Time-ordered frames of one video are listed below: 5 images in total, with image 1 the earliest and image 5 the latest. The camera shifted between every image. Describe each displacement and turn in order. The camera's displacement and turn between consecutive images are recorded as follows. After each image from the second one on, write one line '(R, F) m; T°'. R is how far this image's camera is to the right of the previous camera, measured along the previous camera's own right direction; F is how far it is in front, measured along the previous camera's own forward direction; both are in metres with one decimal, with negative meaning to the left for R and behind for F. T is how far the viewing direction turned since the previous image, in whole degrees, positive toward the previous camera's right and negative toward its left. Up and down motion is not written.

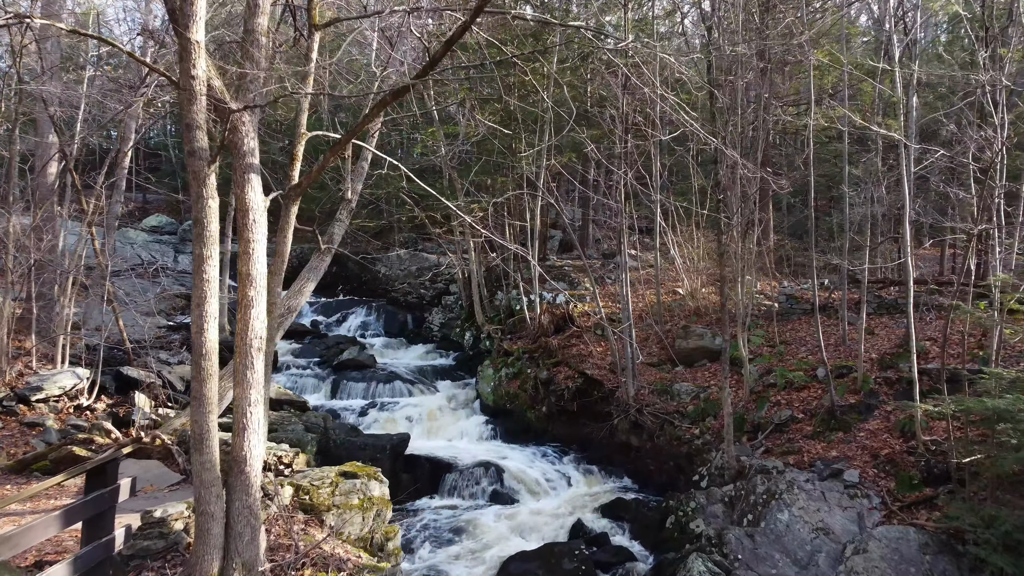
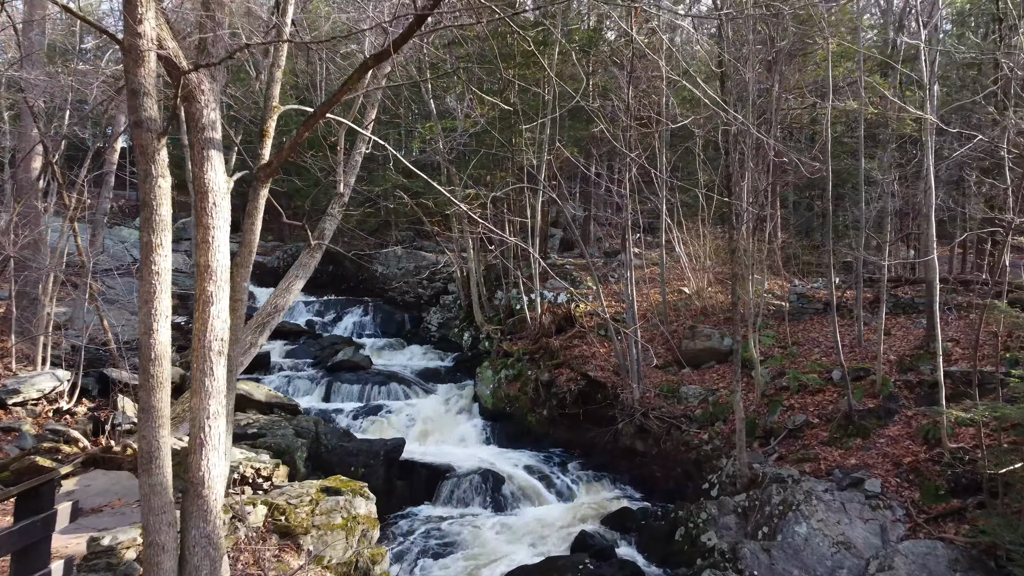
(0.0, +0.4) m; 0°
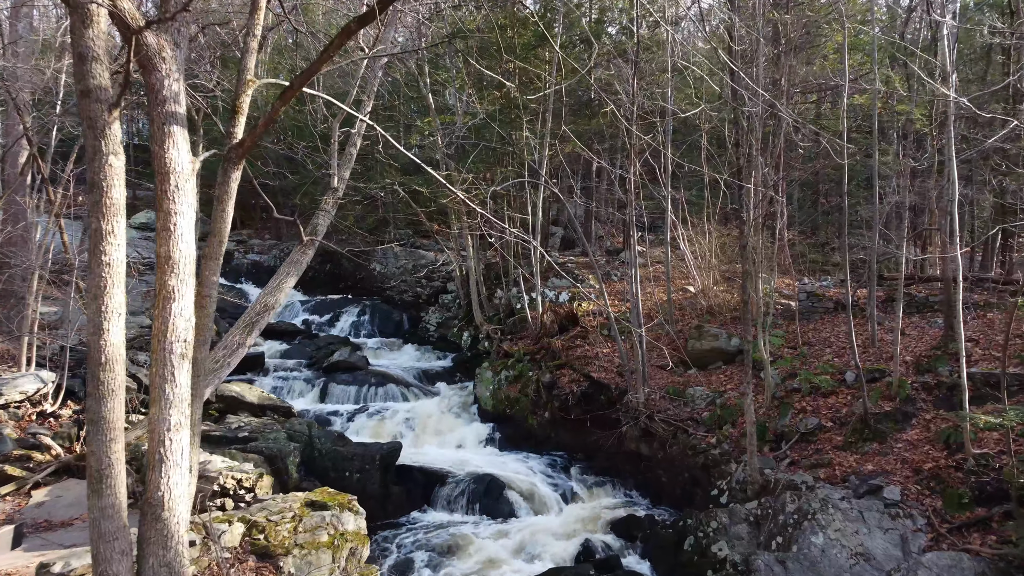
(0.0, +0.3) m; 0°
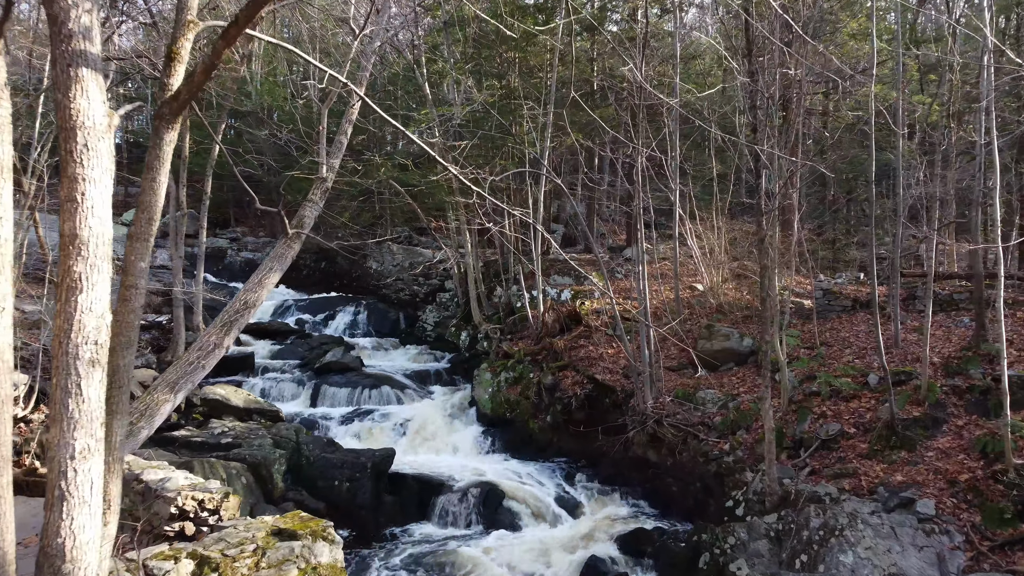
(0.0, +0.5) m; 0°
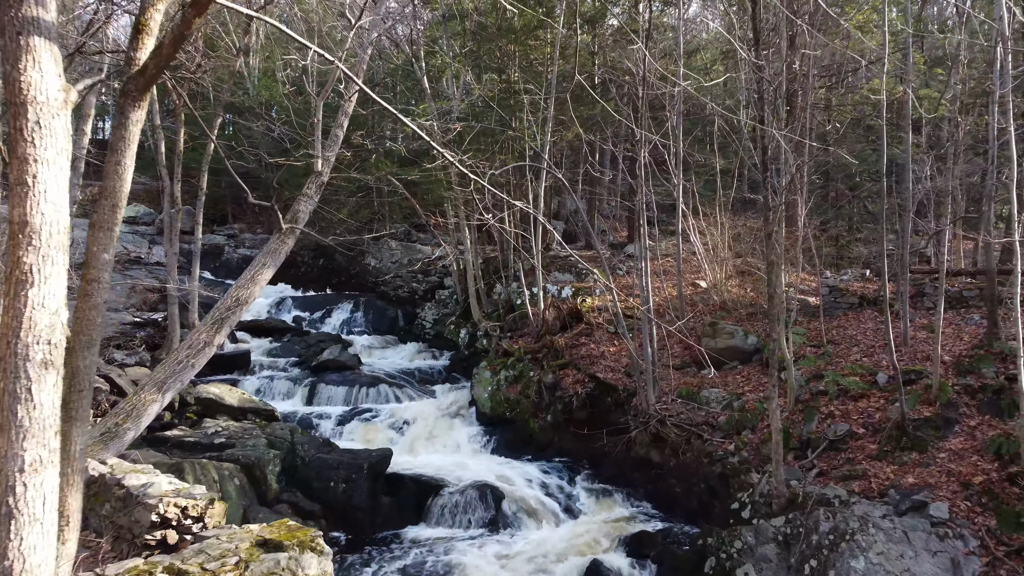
(0.0, +0.2) m; 0°
